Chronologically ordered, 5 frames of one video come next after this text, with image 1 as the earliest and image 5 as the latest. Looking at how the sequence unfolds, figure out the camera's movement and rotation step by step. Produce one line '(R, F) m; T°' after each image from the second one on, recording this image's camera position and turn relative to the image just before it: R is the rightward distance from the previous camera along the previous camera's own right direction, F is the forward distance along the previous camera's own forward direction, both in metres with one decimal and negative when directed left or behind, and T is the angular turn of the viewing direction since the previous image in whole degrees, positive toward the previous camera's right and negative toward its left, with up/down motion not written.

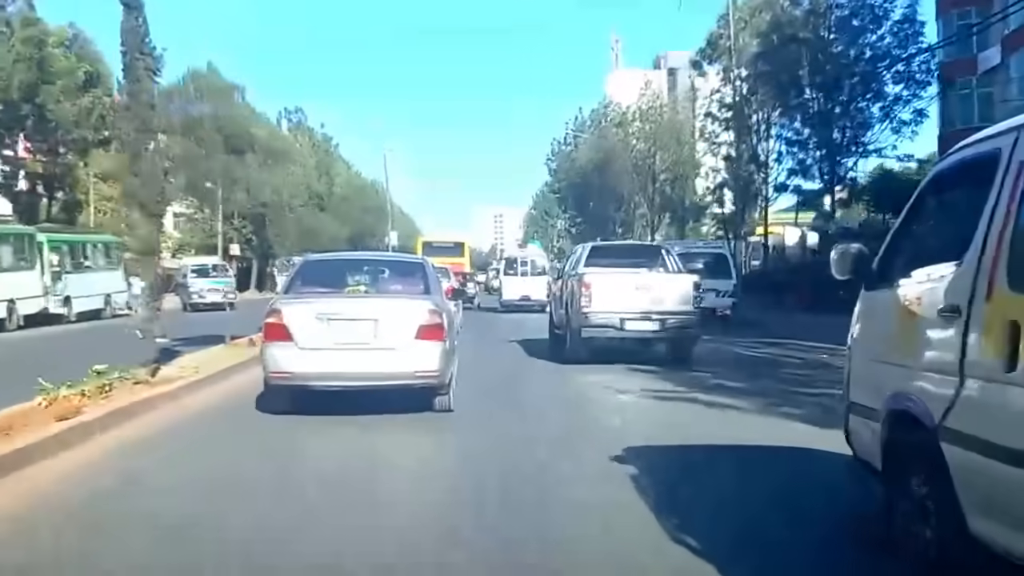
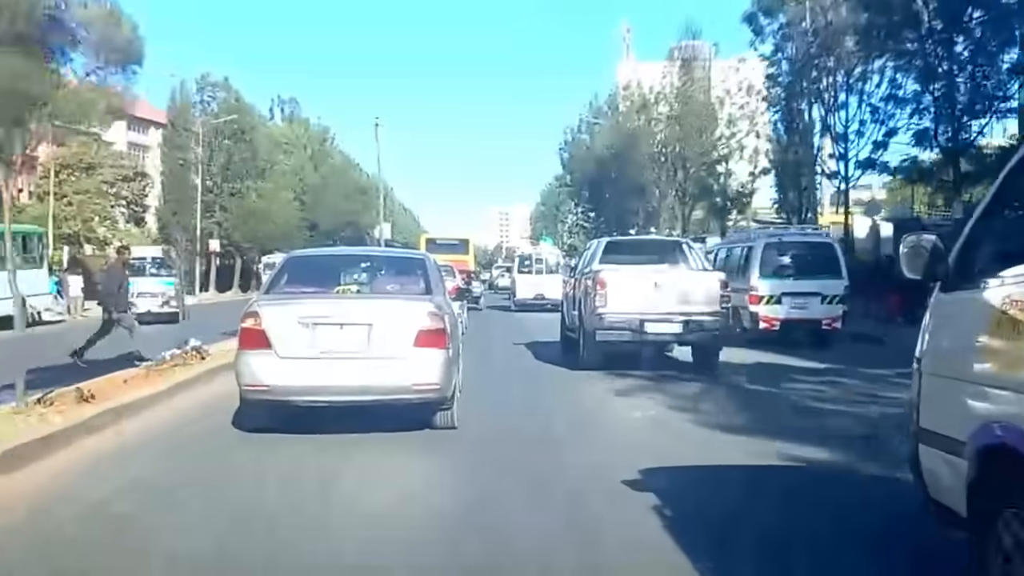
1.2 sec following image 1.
(0.0, +0.7) m; 0°
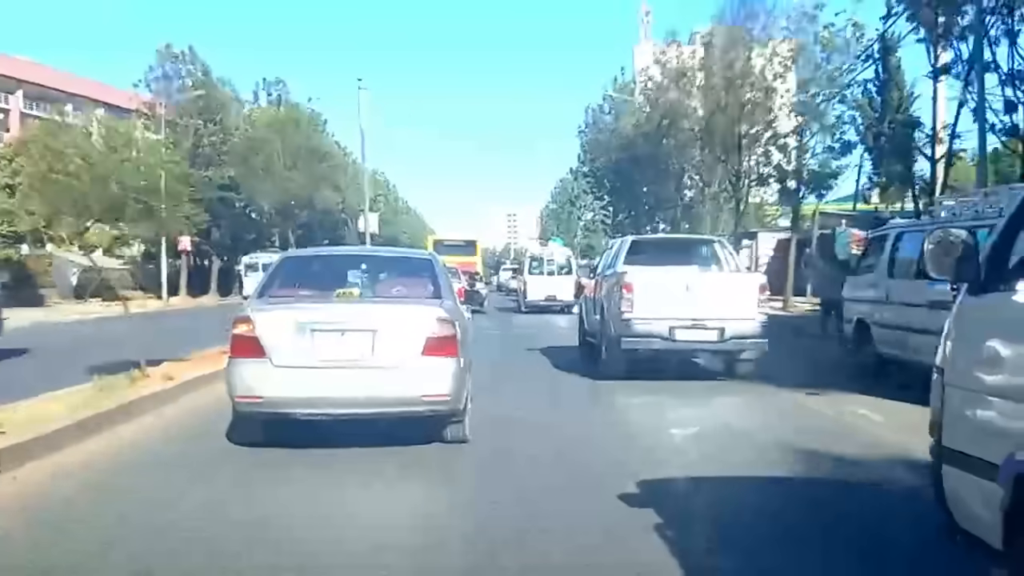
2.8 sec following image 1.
(-0.1, +0.6) m; 0°
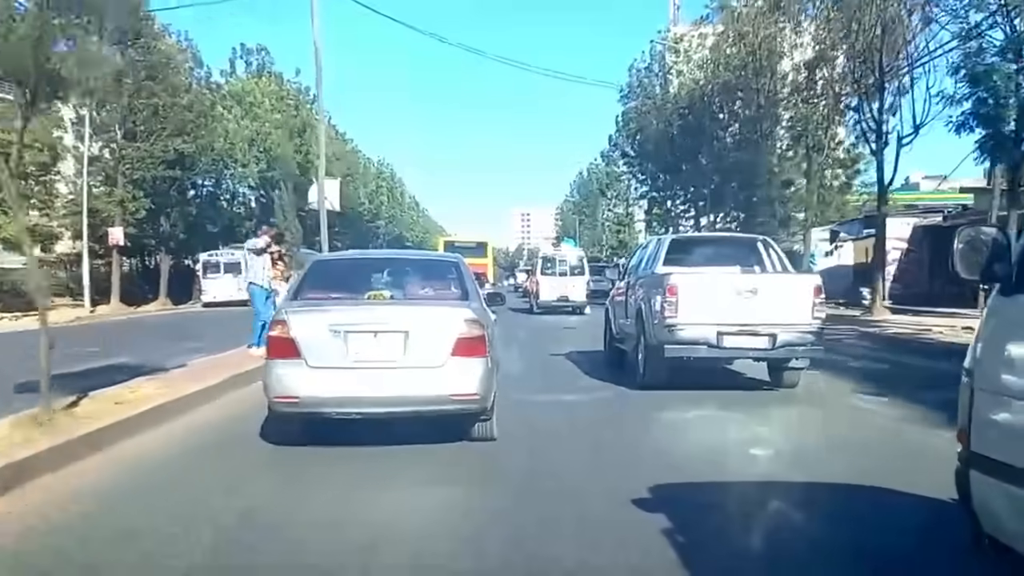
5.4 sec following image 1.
(-0.1, +0.2) m; 0°
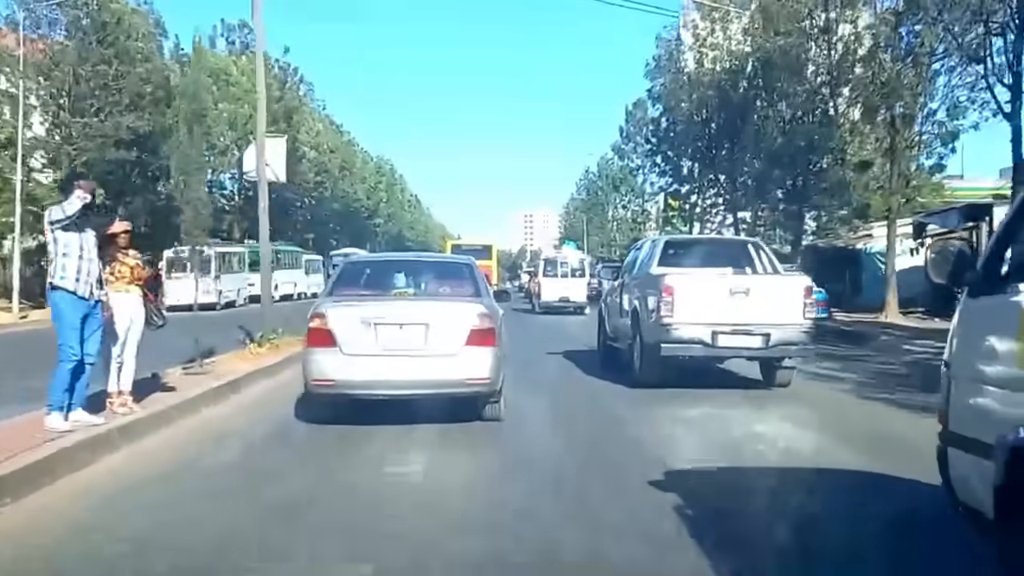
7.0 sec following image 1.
(0.0, -0.8) m; 0°
